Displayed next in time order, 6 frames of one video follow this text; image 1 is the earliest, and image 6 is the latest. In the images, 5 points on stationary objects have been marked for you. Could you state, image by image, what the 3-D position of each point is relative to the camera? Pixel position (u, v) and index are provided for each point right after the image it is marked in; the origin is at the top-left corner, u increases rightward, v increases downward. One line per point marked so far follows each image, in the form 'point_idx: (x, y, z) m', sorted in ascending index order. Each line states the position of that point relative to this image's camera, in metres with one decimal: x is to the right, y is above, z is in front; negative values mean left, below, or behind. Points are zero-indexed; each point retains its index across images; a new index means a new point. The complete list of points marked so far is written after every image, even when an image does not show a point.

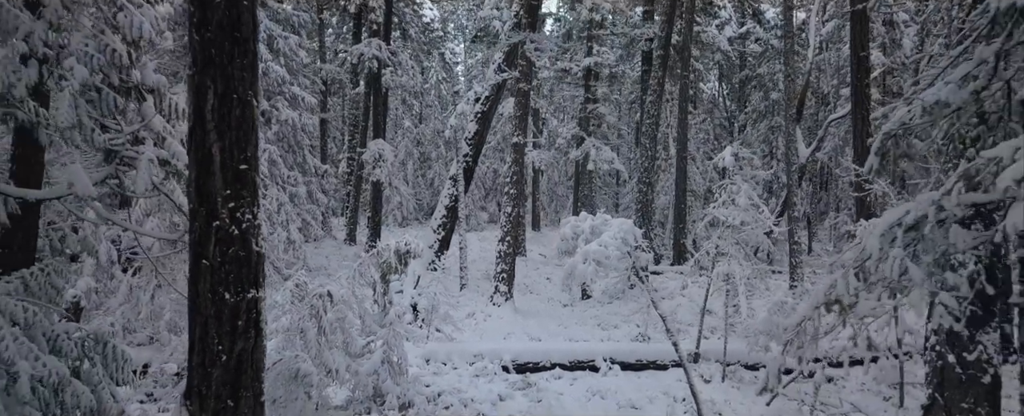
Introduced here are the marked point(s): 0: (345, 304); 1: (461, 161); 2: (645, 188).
0: (-2.1, -1.2, +8.5) m
1: (-1.4, +1.3, +18.2) m
2: (+3.6, +0.6, +18.1) m
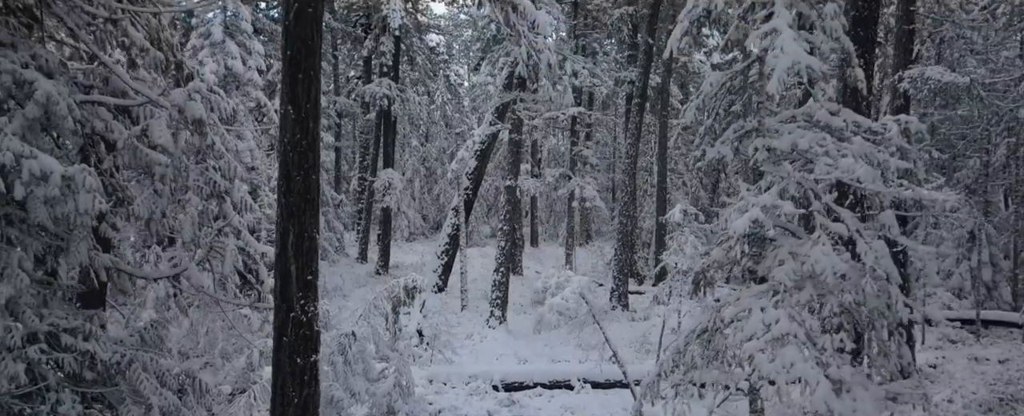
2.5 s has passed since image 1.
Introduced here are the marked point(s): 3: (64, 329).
0: (-2.3, -2.1, +10.7) m
1: (-1.5, +0.4, +20.4) m
2: (+3.4, -0.3, +20.3) m
3: (-4.5, -1.2, +6.7) m
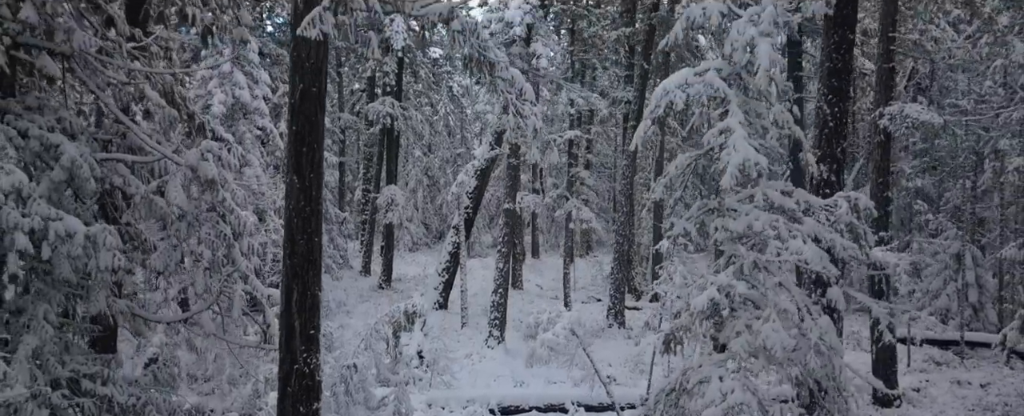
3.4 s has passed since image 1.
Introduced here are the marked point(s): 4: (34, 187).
0: (-2.4, -2.7, +11.2) m
1: (-1.6, -0.2, +20.9) m
2: (+3.4, -0.9, +20.8) m
3: (-4.6, -1.8, +7.2) m
4: (-4.7, +0.2, +6.6) m
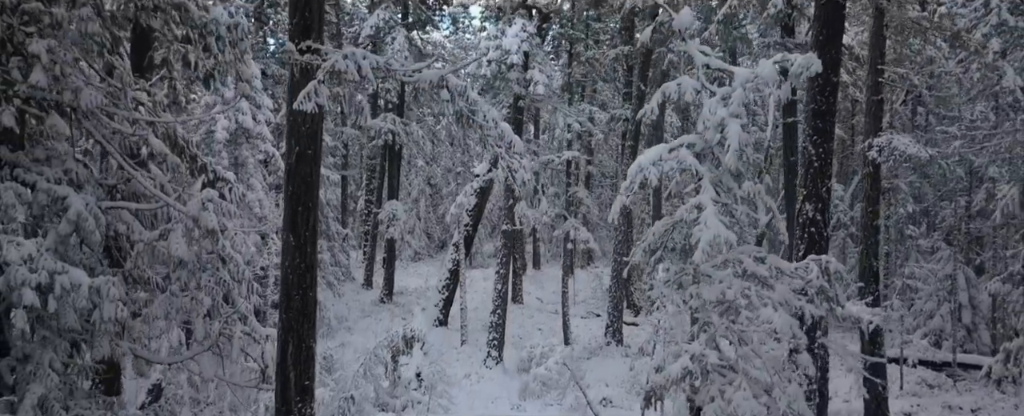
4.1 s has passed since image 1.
0: (-2.5, -3.2, +11.4) m
1: (-1.6, -0.8, +21.1) m
2: (+3.4, -1.5, +21.0) m
3: (-4.7, -2.3, +7.4) m
4: (-4.8, -0.3, +6.8) m
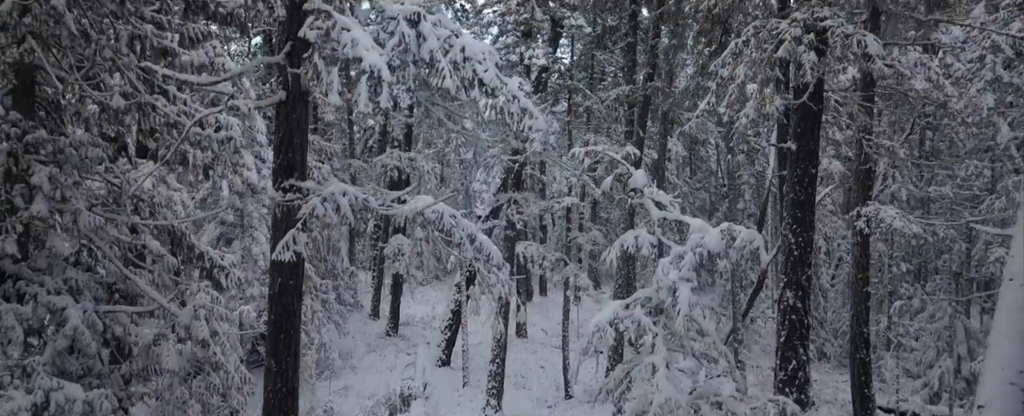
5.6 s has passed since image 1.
0: (-2.7, -4.5, +11.7) m
1: (-1.6, -2.2, +21.4) m
2: (+3.4, -2.9, +21.2) m
3: (-4.9, -3.6, +7.8) m
4: (-5.0, -1.6, +7.2) m
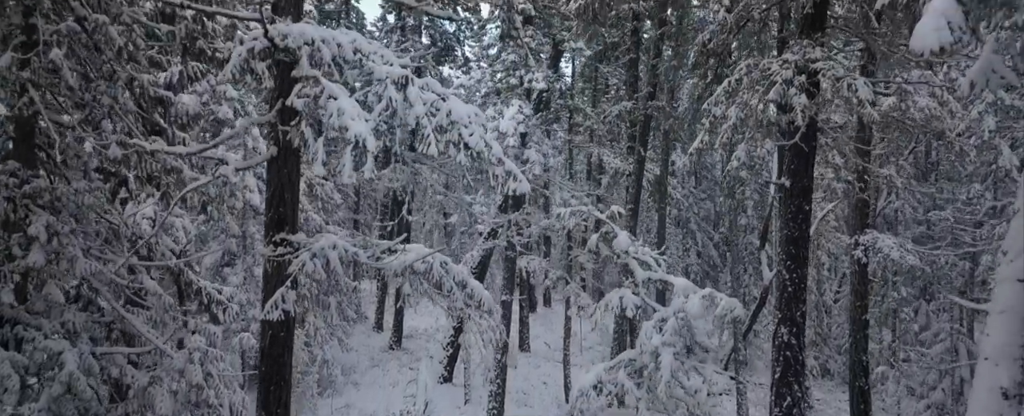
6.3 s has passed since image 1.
0: (-2.7, -5.1, +11.8) m
1: (-1.5, -2.8, +21.5) m
2: (+3.4, -3.5, +21.2) m
3: (-5.0, -4.1, +7.9) m
4: (-5.2, -2.1, +7.3) m
